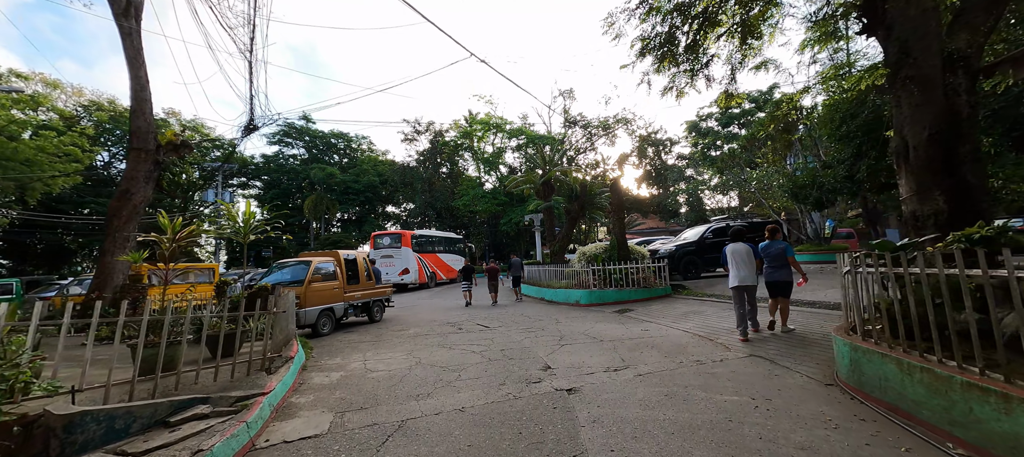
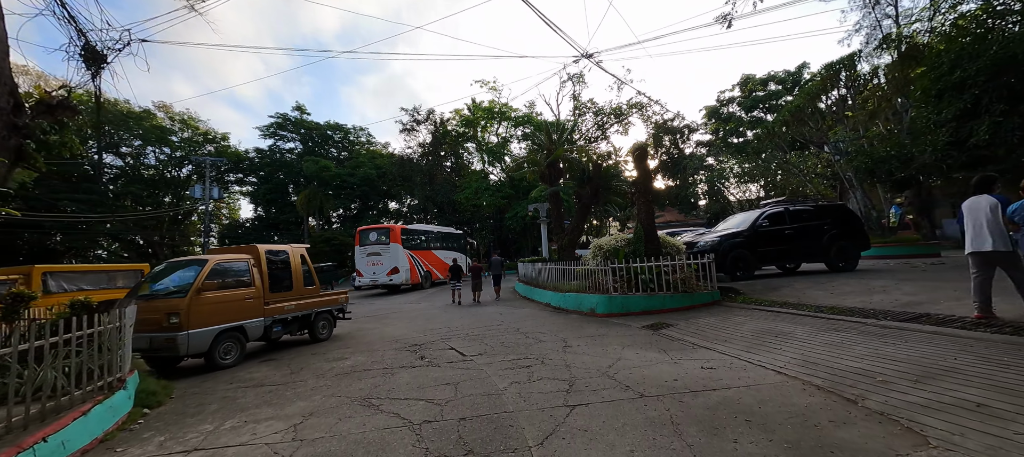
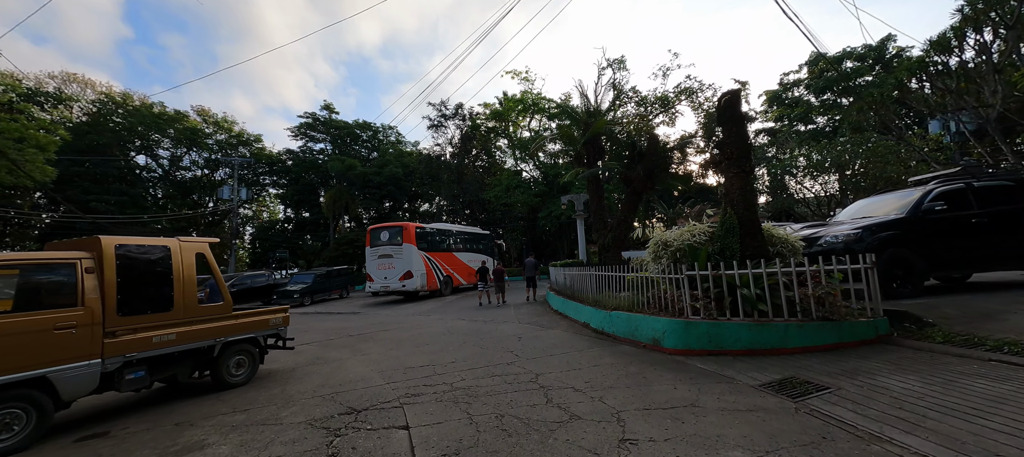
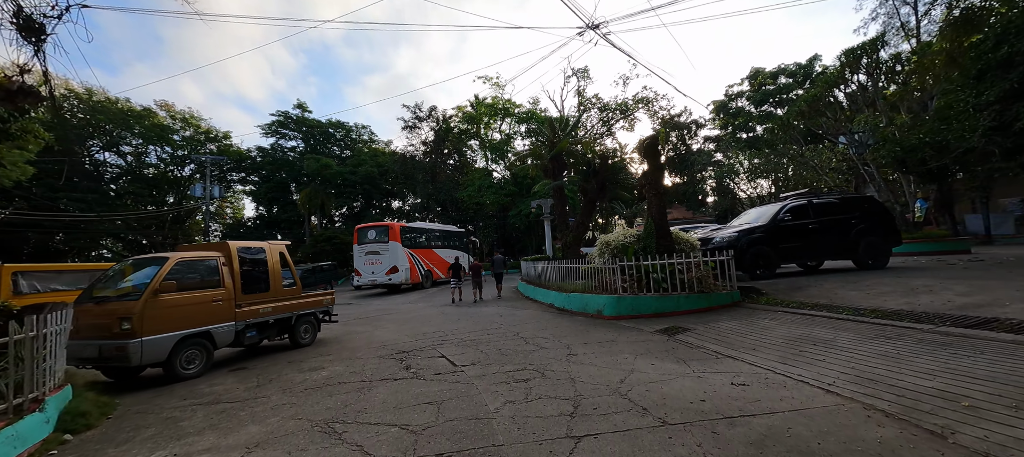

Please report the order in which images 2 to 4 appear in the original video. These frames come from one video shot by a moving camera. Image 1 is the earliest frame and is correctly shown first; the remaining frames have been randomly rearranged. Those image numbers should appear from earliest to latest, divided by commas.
2, 4, 3
